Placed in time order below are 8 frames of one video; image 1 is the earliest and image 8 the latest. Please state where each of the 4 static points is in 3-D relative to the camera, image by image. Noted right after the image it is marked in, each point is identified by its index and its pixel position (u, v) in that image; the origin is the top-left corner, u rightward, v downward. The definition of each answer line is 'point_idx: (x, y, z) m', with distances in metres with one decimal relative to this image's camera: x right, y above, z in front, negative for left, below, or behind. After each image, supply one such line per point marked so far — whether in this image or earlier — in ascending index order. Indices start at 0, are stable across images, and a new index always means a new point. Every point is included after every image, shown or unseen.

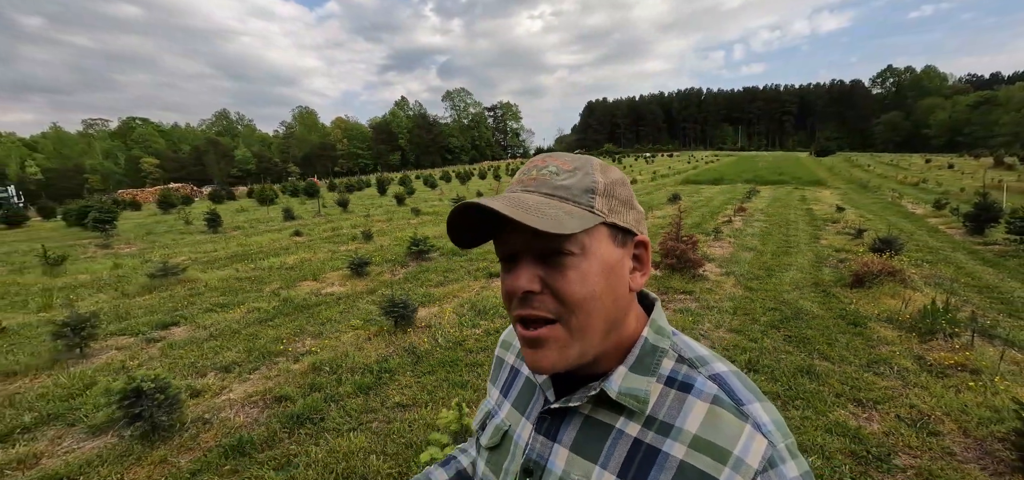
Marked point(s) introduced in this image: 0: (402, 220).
0: (-4.7, +0.9, +17.9) m
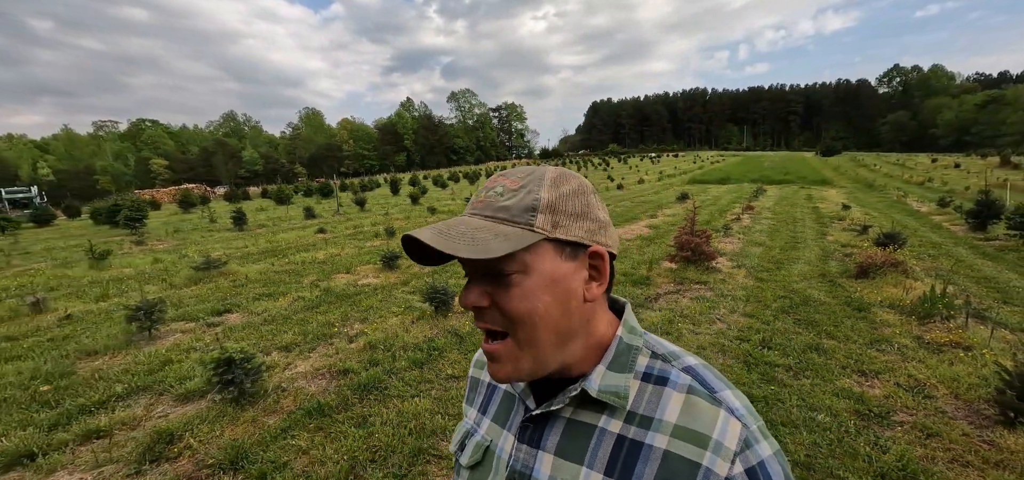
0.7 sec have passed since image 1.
0: (-4.1, +1.0, +18.5) m
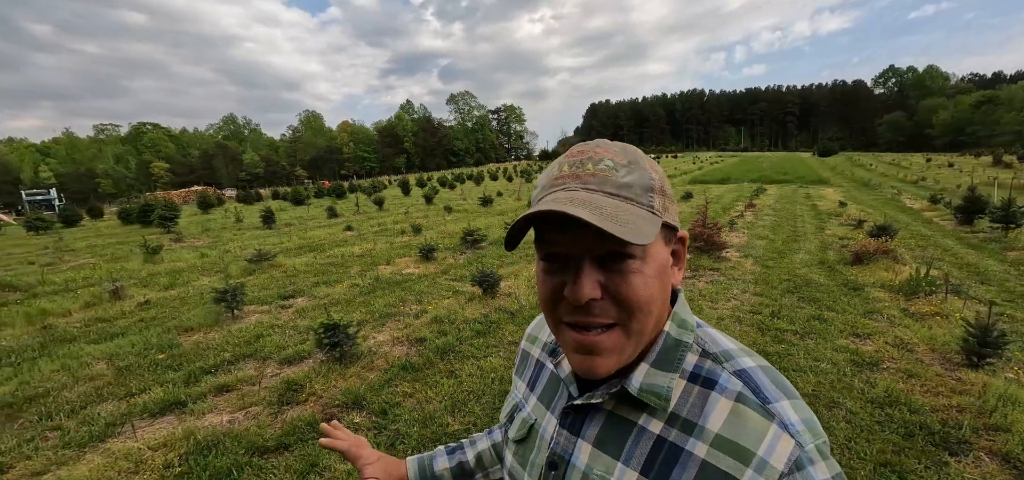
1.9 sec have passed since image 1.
0: (-3.5, +1.1, +19.5) m
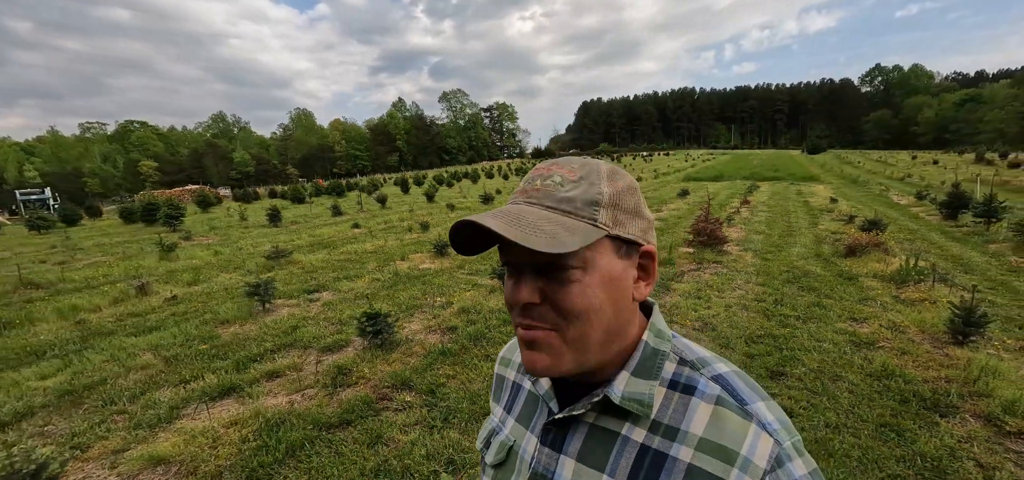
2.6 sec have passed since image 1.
0: (-3.3, +1.2, +19.8) m
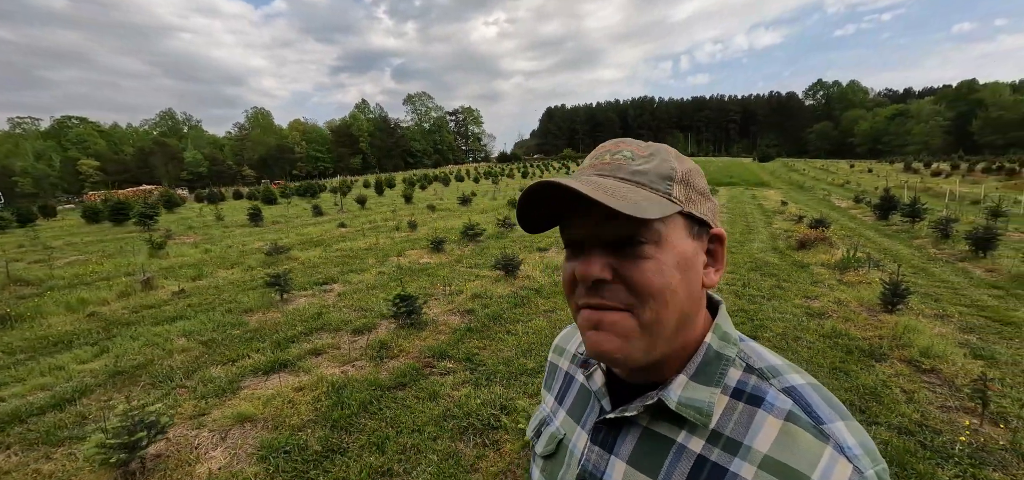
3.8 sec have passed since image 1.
0: (-4.3, +1.2, +20.3) m
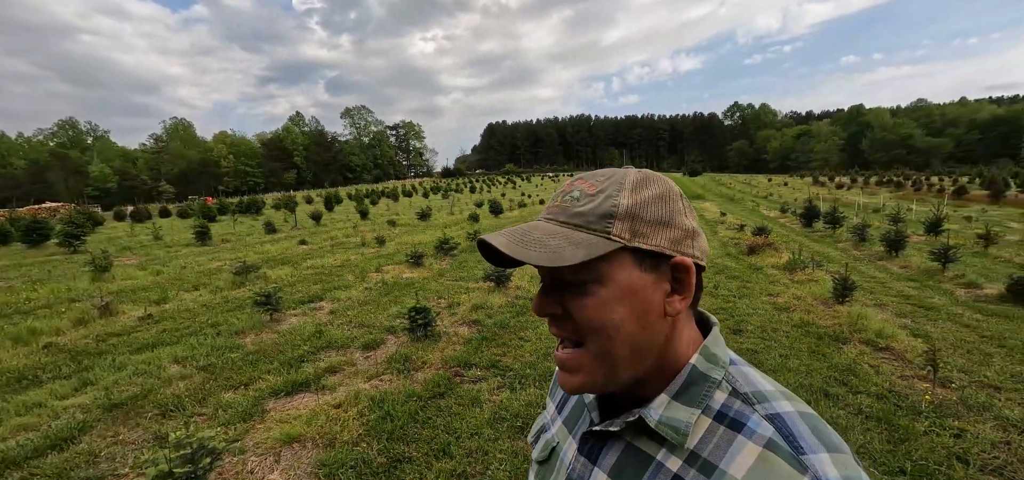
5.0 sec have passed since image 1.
0: (-6.0, +0.5, +20.0) m
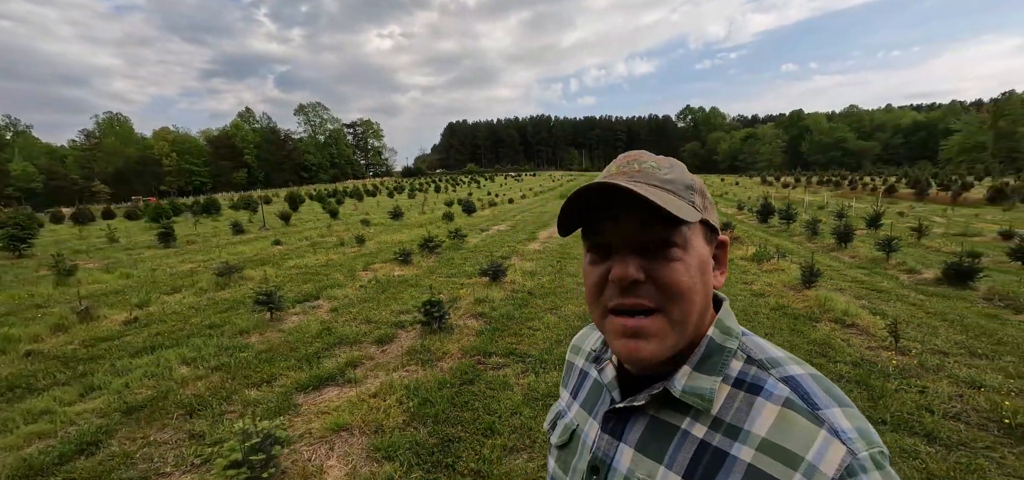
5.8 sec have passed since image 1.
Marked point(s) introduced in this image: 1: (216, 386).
0: (-7.0, +0.5, +19.8) m
1: (-4.0, -1.9, +5.7) m
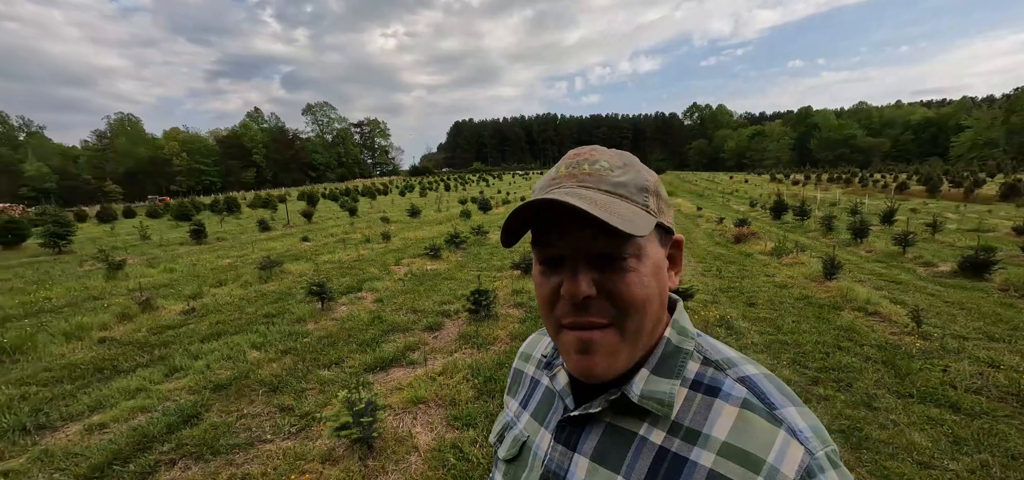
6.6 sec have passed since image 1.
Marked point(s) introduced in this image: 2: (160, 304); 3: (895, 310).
0: (-6.2, +0.6, +20.4) m
1: (-3.3, -1.8, +6.2) m
2: (-7.7, -1.4, +9.2) m
3: (+6.4, -1.2, +7.1) m
